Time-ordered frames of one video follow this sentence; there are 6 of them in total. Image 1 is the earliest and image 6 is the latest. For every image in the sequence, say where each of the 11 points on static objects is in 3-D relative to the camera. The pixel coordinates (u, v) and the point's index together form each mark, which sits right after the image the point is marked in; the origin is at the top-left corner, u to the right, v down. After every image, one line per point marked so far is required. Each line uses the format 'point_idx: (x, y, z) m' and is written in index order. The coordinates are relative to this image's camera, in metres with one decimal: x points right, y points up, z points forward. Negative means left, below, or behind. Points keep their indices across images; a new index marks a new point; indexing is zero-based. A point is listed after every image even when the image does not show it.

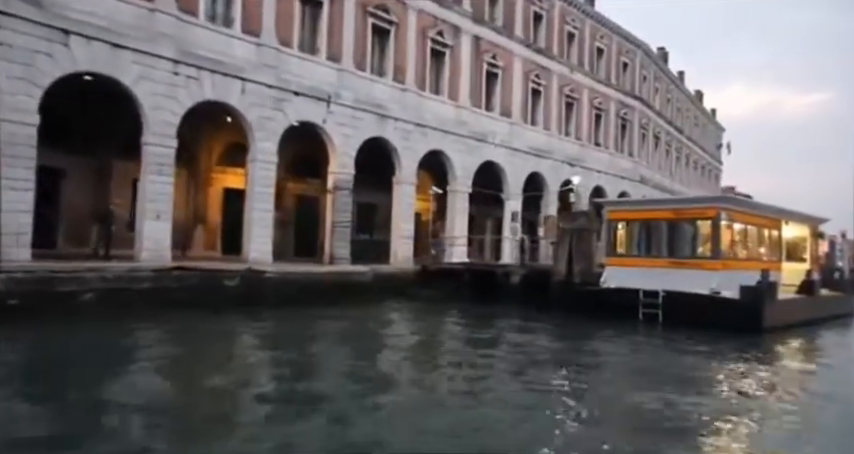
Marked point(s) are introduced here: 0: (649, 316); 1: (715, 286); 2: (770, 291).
0: (+5.1, -2.1, +14.5) m
1: (+6.2, -1.3, +13.7) m
2: (+7.4, -1.4, +13.5) m
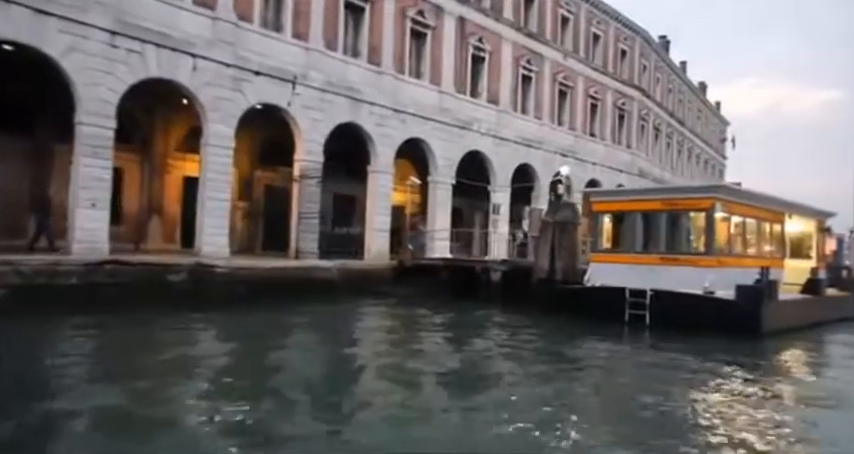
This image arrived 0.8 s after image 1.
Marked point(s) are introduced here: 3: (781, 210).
0: (+4.4, -1.9, +13.2) m
1: (+5.5, -1.2, +12.4) m
2: (+6.6, -1.2, +12.1) m
3: (+8.7, +0.4, +15.6) m
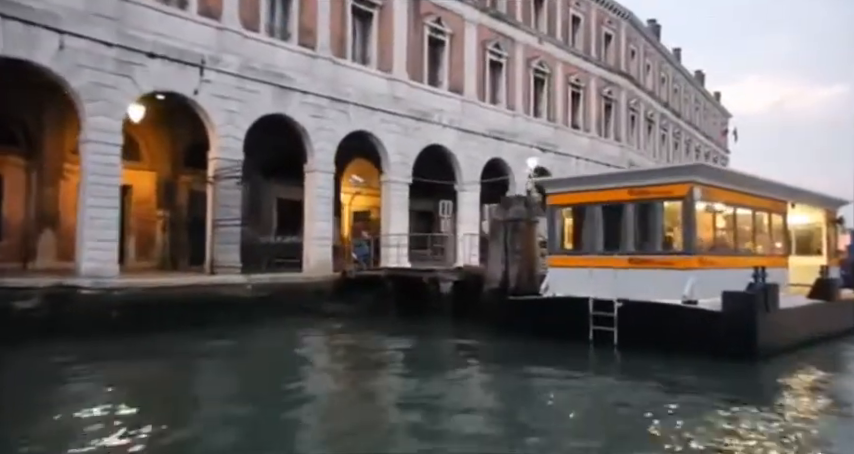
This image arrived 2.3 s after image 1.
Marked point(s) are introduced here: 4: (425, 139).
0: (+3.0, -1.9, +10.6) m
1: (+4.0, -1.0, +9.8) m
2: (+5.2, -1.1, +9.5) m
3: (+7.3, +0.6, +13.0) m
4: (-0.1, +2.8, +19.8) m
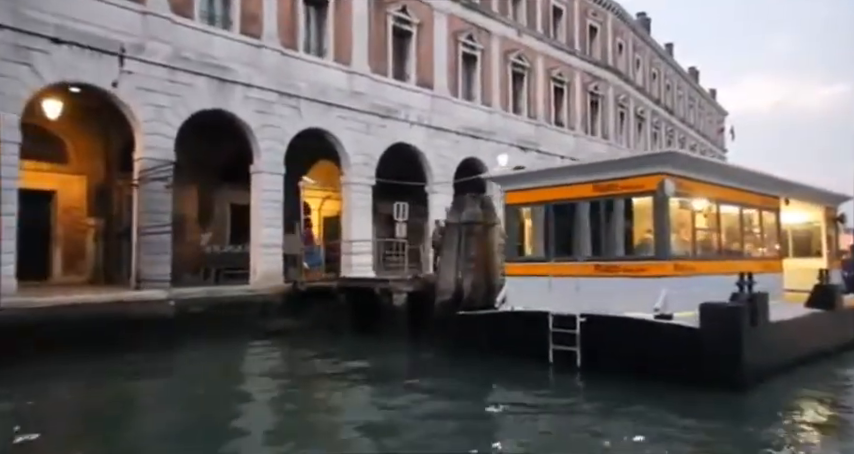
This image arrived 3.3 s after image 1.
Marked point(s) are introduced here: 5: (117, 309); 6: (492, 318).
0: (+2.0, -1.9, +9.1) m
1: (+3.0, -1.0, +8.2) m
2: (+4.2, -1.1, +8.0) m
3: (+6.3, +0.6, +11.5) m
4: (-1.1, +2.6, +18.3) m
5: (-5.5, -1.4, +11.2) m
6: (+1.0, -1.5, +10.0) m
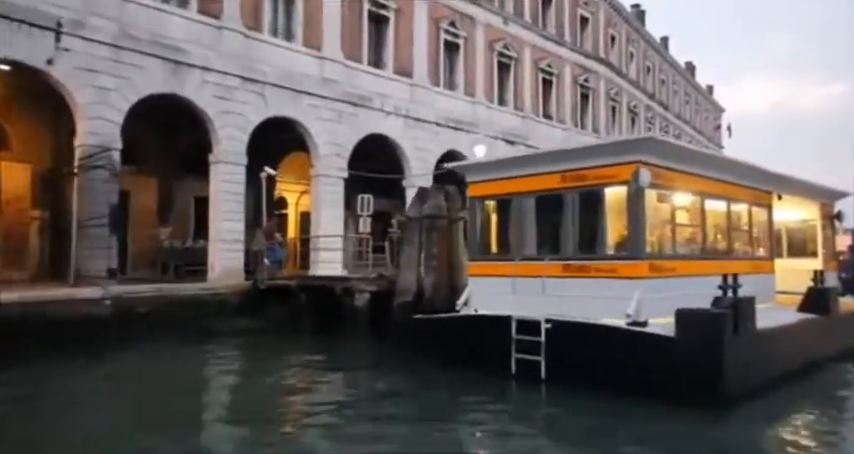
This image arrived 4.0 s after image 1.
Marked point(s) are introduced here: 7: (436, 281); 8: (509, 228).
0: (+1.3, -1.8, +8.1) m
1: (+2.4, -1.0, +7.3) m
2: (+3.5, -1.0, +7.1) m
3: (+5.6, +0.7, +10.6) m
4: (-1.7, +2.8, +17.4) m
5: (-6.2, -1.3, +10.3) m
6: (+0.3, -1.4, +9.0) m
7: (+0.1, -0.9, +9.9) m
8: (+1.1, 0.0, +8.8) m
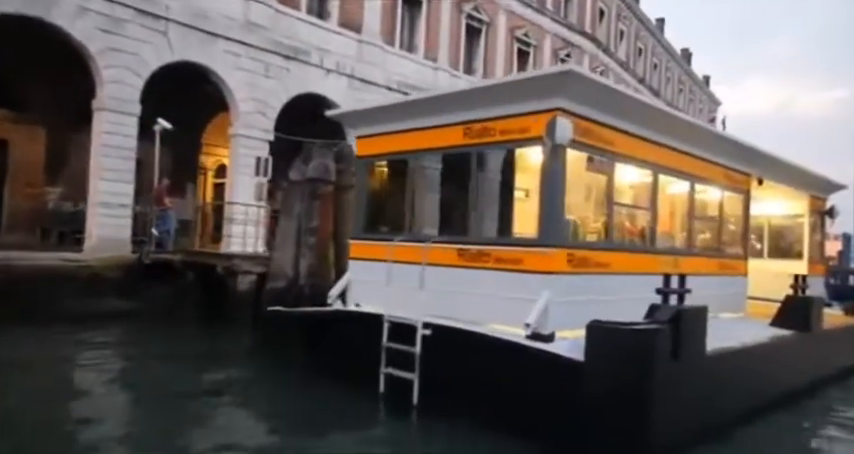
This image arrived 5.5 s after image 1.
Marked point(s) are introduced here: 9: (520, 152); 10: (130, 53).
0: (-0.2, -1.5, +6.0) m
1: (+0.9, -0.8, +5.2) m
2: (+2.0, -0.9, +5.0) m
3: (+4.2, +0.8, +8.5) m
4: (-3.1, +3.4, +15.1) m
5: (-7.7, -0.6, +8.1) m
6: (-1.2, -1.0, +6.9) m
7: (-1.4, -0.5, +7.8) m
8: (-0.3, +0.3, +6.7) m
9: (+0.8, +0.6, +5.6) m
10: (-5.6, +3.3, +12.0) m
